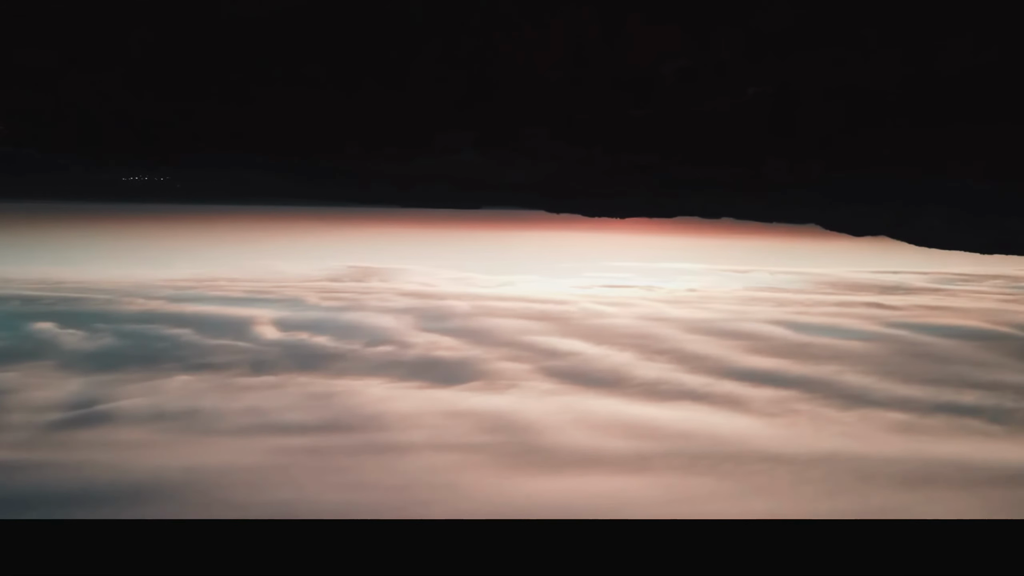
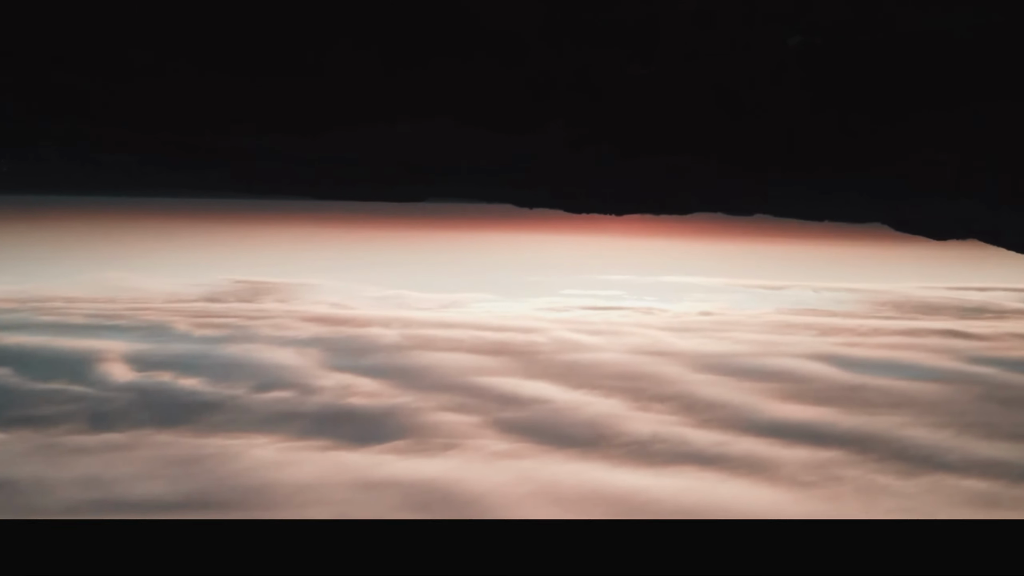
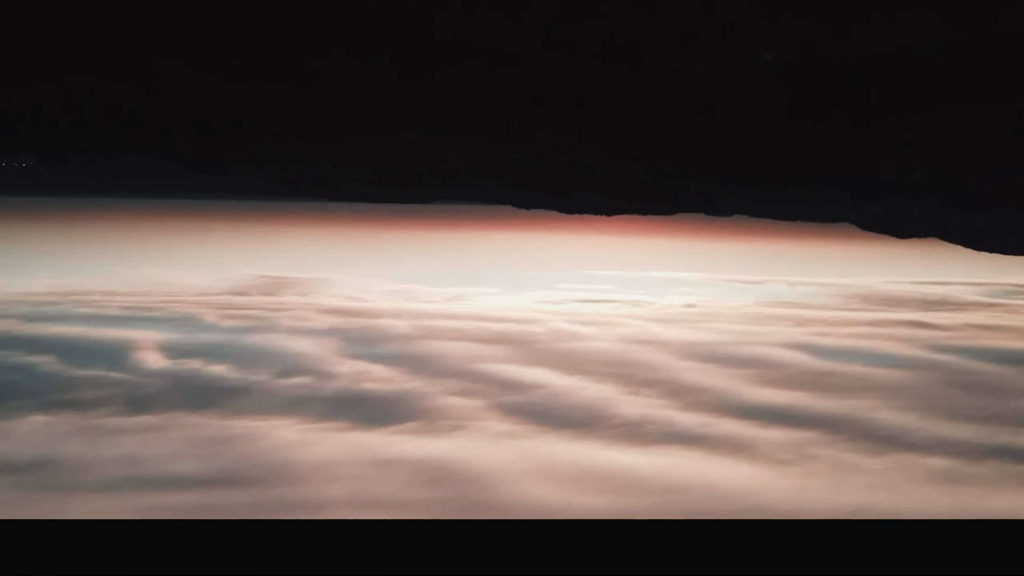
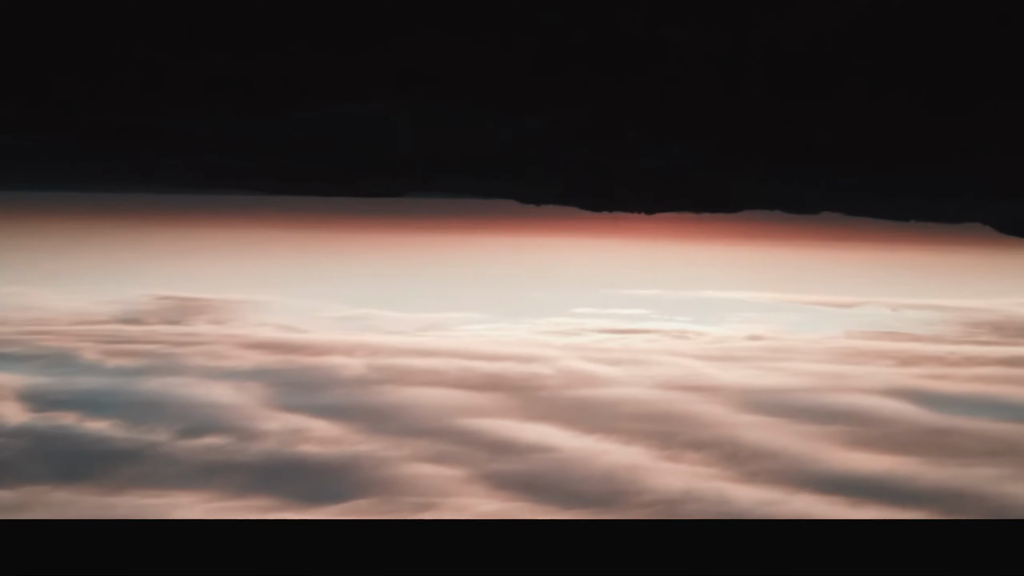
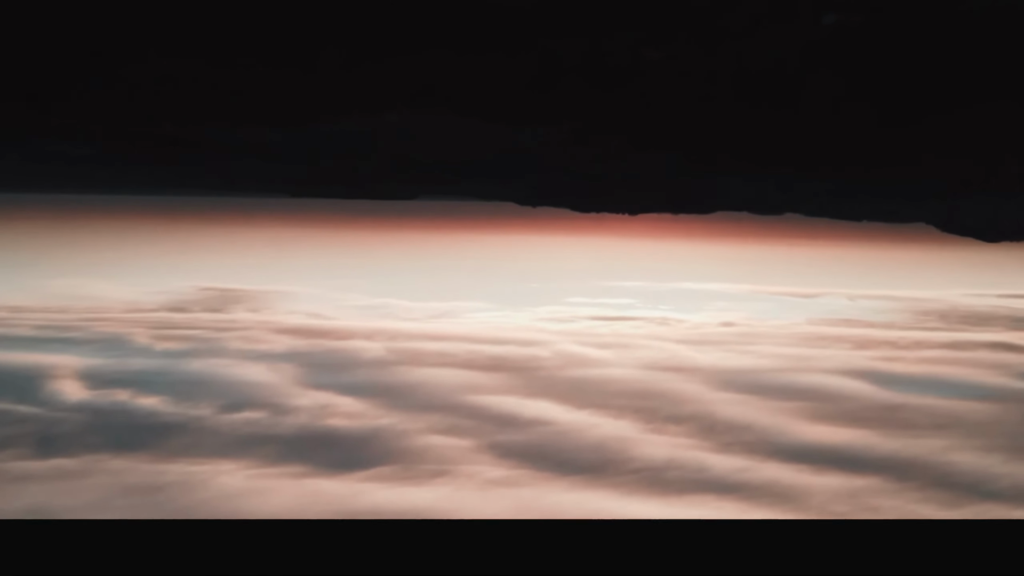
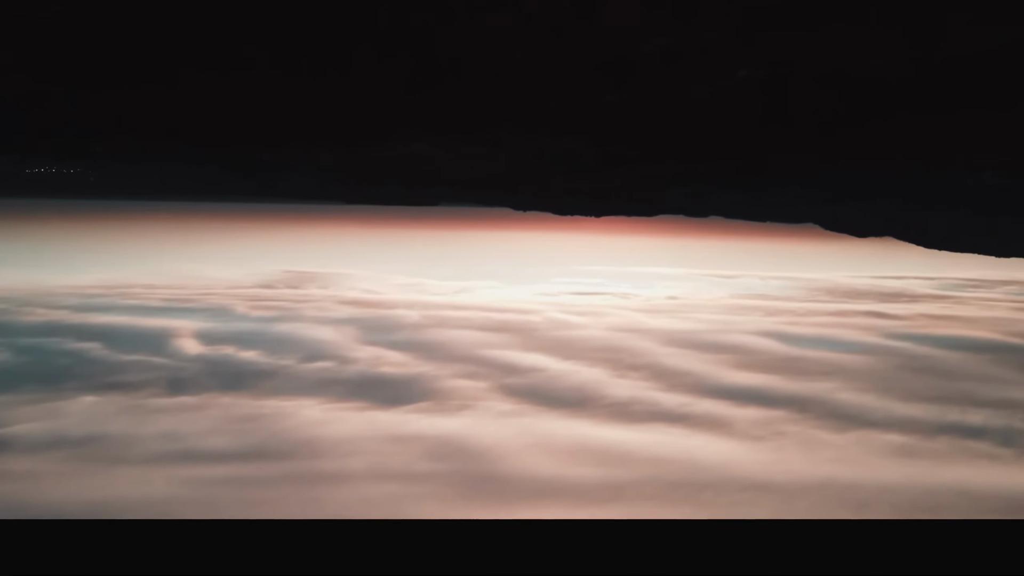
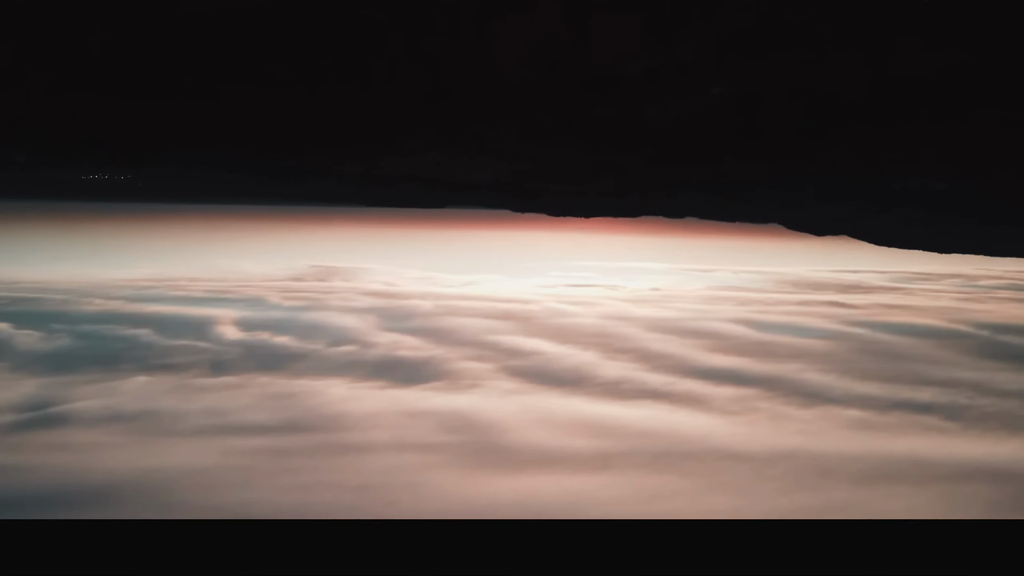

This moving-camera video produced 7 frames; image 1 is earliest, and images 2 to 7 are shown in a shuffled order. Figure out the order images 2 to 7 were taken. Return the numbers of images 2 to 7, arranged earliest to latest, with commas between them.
7, 6, 3, 2, 5, 4
